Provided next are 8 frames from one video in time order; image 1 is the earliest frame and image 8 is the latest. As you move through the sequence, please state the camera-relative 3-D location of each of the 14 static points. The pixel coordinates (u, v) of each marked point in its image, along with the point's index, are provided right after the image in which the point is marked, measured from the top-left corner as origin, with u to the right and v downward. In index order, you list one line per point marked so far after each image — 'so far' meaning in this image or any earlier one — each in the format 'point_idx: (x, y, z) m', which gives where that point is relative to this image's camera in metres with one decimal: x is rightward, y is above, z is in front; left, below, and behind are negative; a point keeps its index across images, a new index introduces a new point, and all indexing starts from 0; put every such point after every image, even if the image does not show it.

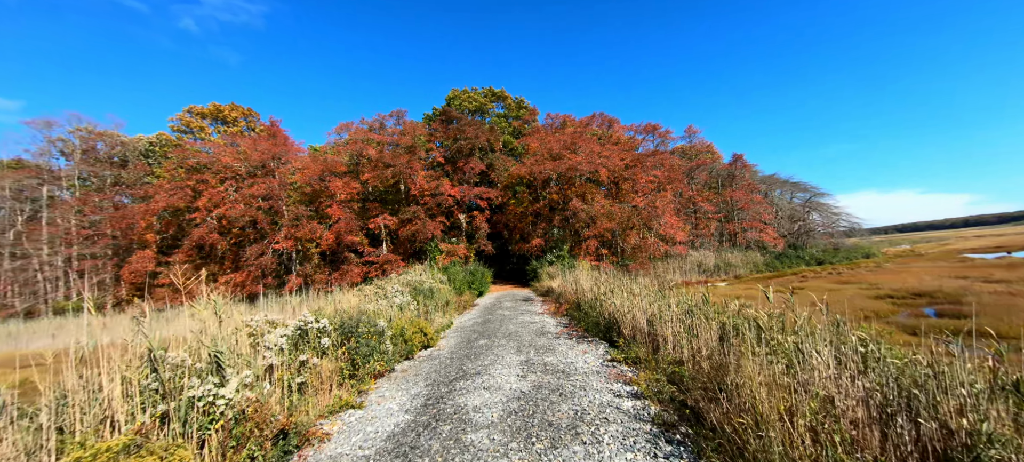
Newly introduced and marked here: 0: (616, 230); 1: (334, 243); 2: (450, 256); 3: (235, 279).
0: (+4.5, 0.0, +17.2) m
1: (-6.8, -0.5, +15.8) m
2: (-2.6, -1.0, +17.2) m
3: (-10.0, -1.8, +15.1) m
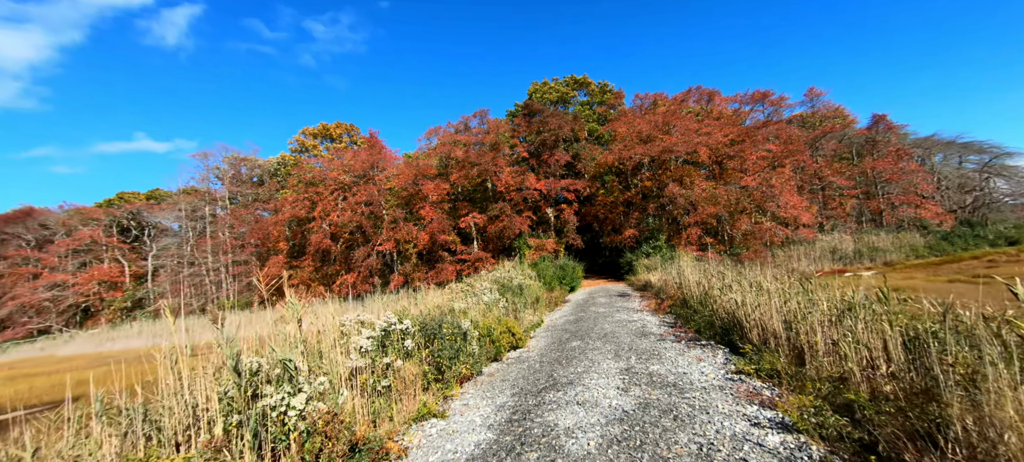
0: (+8.0, +0.5, +15.4) m
1: (-3.3, -0.5, +16.4) m
2: (+1.1, -0.8, +16.8) m
3: (-6.6, -1.9, +16.5) m
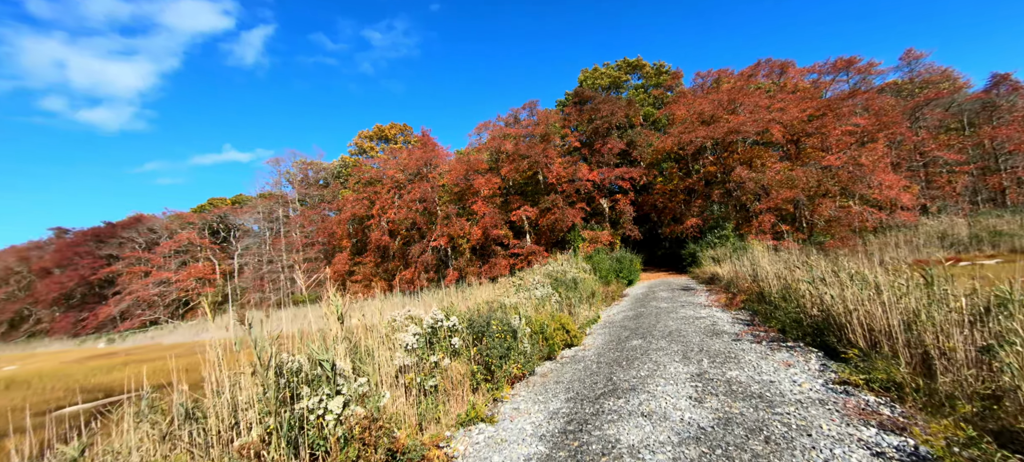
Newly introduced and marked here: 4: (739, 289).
0: (+9.8, +1.0, +14.0) m
1: (-1.2, -0.3, +16.4) m
2: (+3.2, -0.5, +16.3) m
3: (-4.4, -1.8, +16.9) m
4: (+4.0, -1.1, +7.2) m
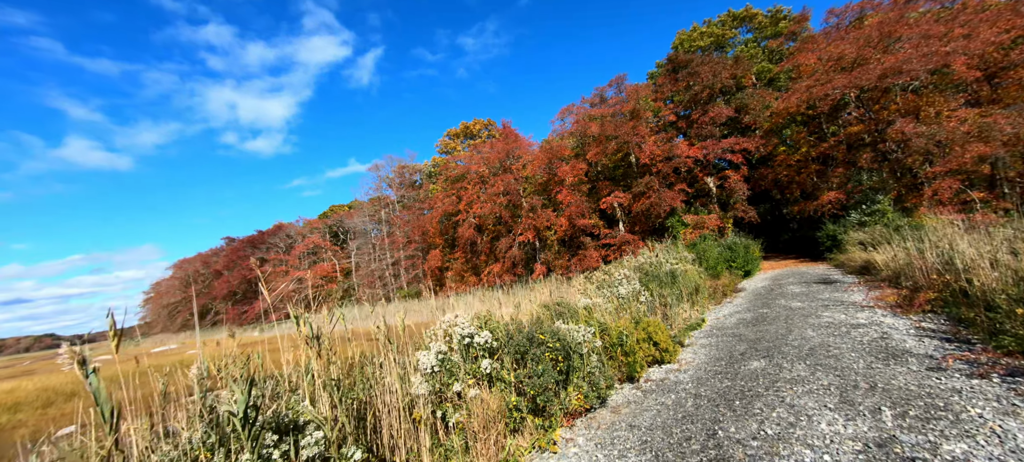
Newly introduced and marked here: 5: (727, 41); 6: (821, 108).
0: (+12.2, +1.8, +10.4) m
1: (+2.2, +0.1, +15.4) m
2: (+6.5, 0.0, +14.2) m
3: (-0.7, -1.6, +16.6) m
4: (+5.1, -0.7, +5.2) m
5: (+9.8, +8.6, +18.8) m
6: (+10.8, +4.3, +14.5) m
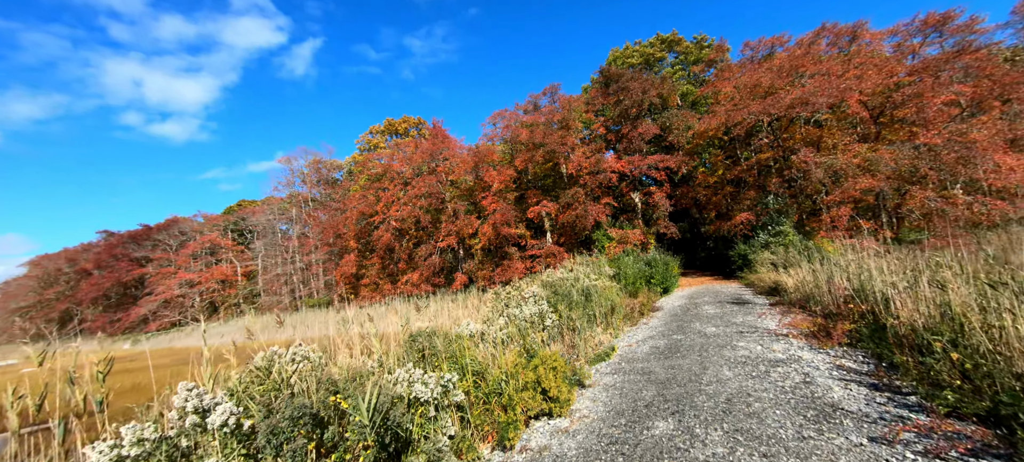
0: (+10.1, +1.1, +11.2) m
1: (-0.7, -0.3, +14.6) m
2: (+3.8, -0.5, +14.0) m
3: (-3.8, -1.8, +15.3) m
4: (+3.8, -1.0, +4.9) m
5: (+6.7, +7.9, +19.3) m
6: (+8.2, +3.6, +15.1) m
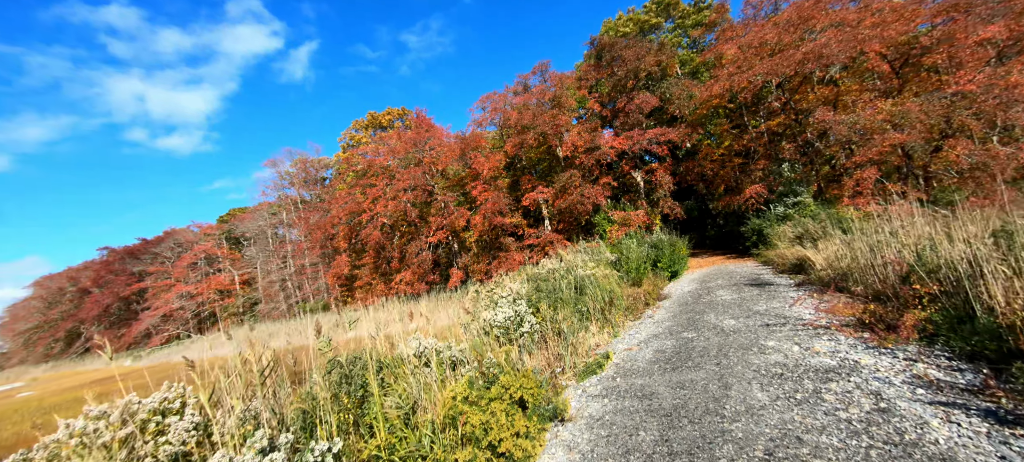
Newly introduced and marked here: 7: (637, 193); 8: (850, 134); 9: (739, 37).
0: (+9.8, +2.0, +10.0) m
1: (-0.8, +0.1, +13.7) m
2: (+3.6, +0.1, +13.1) m
3: (-3.8, -1.6, +14.5) m
4: (+3.5, -0.6, +3.9) m
5: (+6.1, +8.8, +18.1) m
6: (+7.8, +4.5, +13.9) m
7: (+4.7, +1.4, +15.5) m
8: (+8.9, +2.6, +11.0) m
9: (+8.0, +6.9, +14.8) m
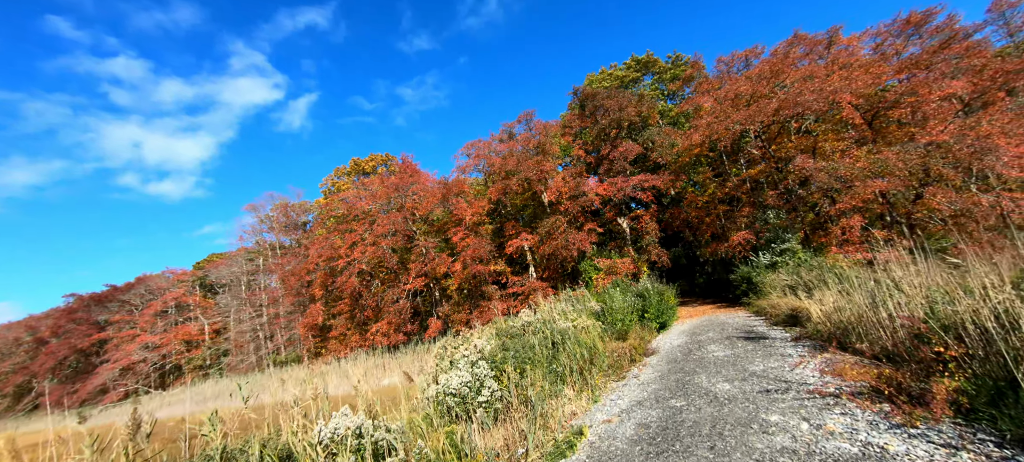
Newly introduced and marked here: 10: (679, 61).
0: (+9.3, +0.9, +10.0) m
1: (-1.4, -1.4, +13.1) m
2: (+3.0, -1.3, +12.6) m
3: (-4.4, -3.2, +13.6) m
4: (+3.1, -1.0, +3.5) m
5: (+5.4, +6.7, +18.6) m
6: (+7.2, +2.9, +14.1) m
7: (+4.1, -0.3, +15.2) m
8: (+8.4, +1.3, +11.0) m
9: (+7.5, +5.2, +15.2) m
10: (+7.8, +7.9, +19.0) m
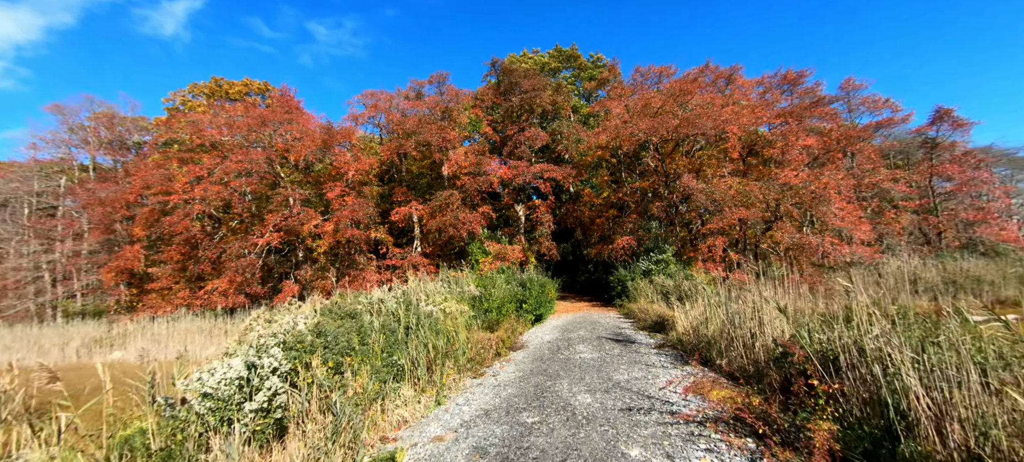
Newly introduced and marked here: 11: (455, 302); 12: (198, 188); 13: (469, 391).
0: (+6.6, +0.2, +11.0) m
1: (-4.8, -0.2, +11.5) m
2: (-0.4, -0.8, +12.1) m
3: (-8.1, -1.5, +11.4) m
4: (+1.9, -1.2, +3.2) m
5: (+1.8, +7.1, +18.3) m
6: (+3.9, +2.8, +14.4) m
7: (+0.2, +0.2, +14.9) m
8: (+5.6, +0.8, +11.7) m
9: (+4.3, +5.1, +15.5) m
10: (+4.1, +7.9, +19.2) m
11: (-0.8, -1.1, +6.4) m
12: (-8.5, +1.1, +11.3) m
13: (-0.4, -1.4, +3.6) m
